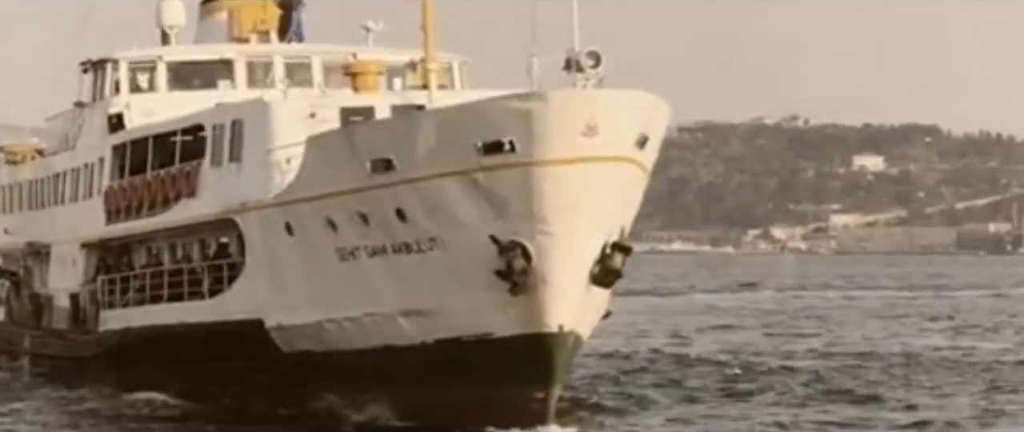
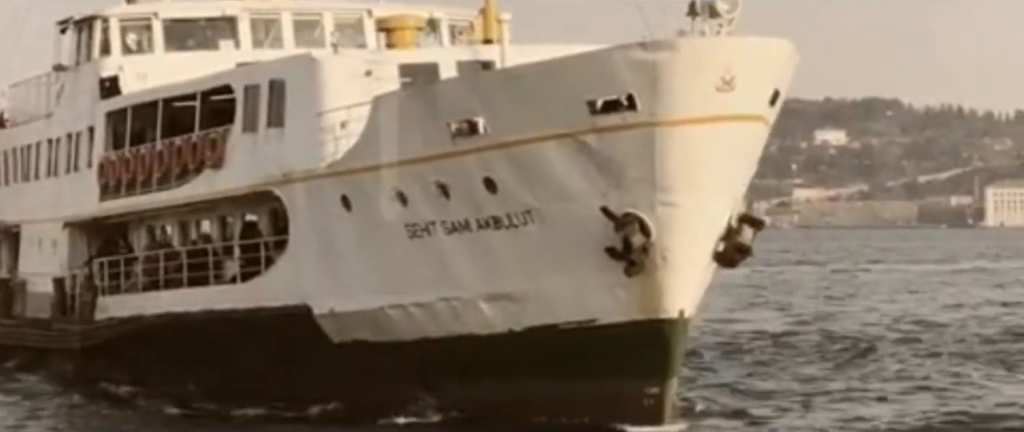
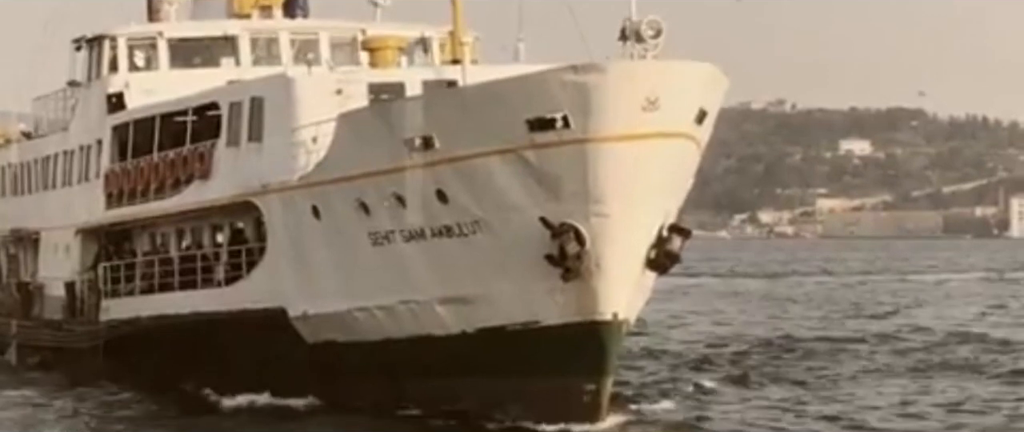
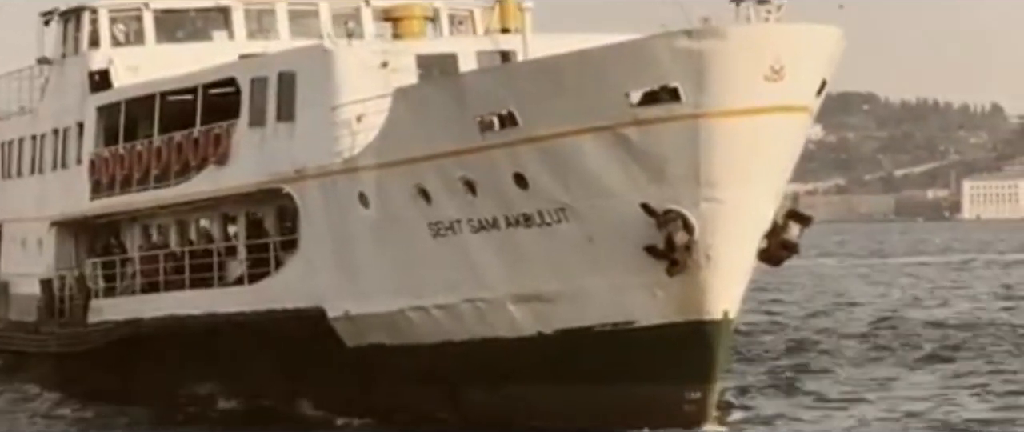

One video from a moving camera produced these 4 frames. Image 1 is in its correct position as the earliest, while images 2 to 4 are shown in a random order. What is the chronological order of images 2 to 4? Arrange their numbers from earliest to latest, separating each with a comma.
3, 2, 4
